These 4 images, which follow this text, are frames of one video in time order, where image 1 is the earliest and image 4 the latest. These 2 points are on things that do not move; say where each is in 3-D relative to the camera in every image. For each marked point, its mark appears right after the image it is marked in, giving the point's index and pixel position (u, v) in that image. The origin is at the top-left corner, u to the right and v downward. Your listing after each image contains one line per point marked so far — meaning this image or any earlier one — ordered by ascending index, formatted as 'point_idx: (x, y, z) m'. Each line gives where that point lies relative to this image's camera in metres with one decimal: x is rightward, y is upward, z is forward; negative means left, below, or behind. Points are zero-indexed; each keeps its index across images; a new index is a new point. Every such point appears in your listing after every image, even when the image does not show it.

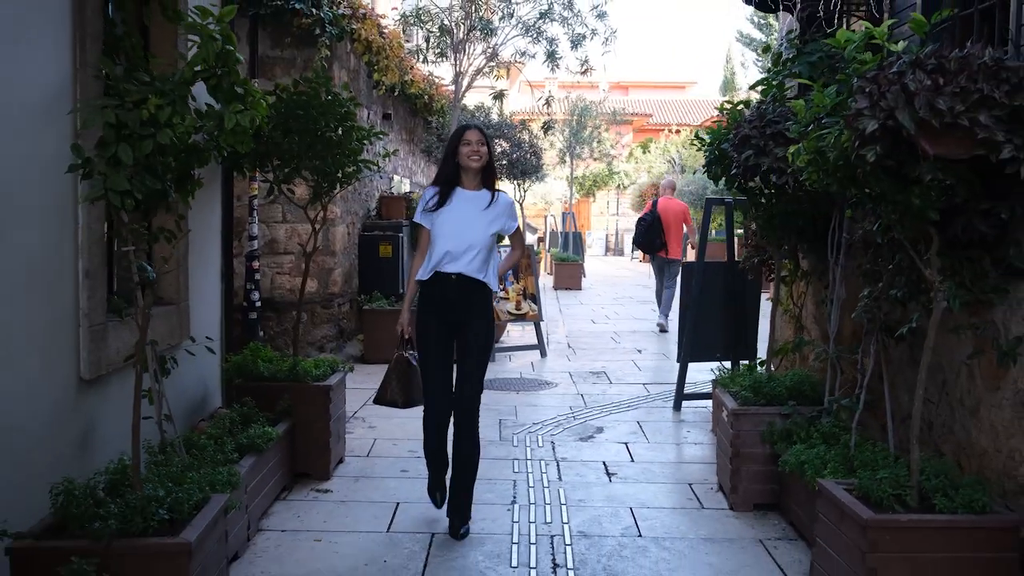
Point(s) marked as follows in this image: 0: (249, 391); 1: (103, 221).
0: (-1.1, -0.4, +4.8) m
1: (-1.3, +0.2, +3.6) m
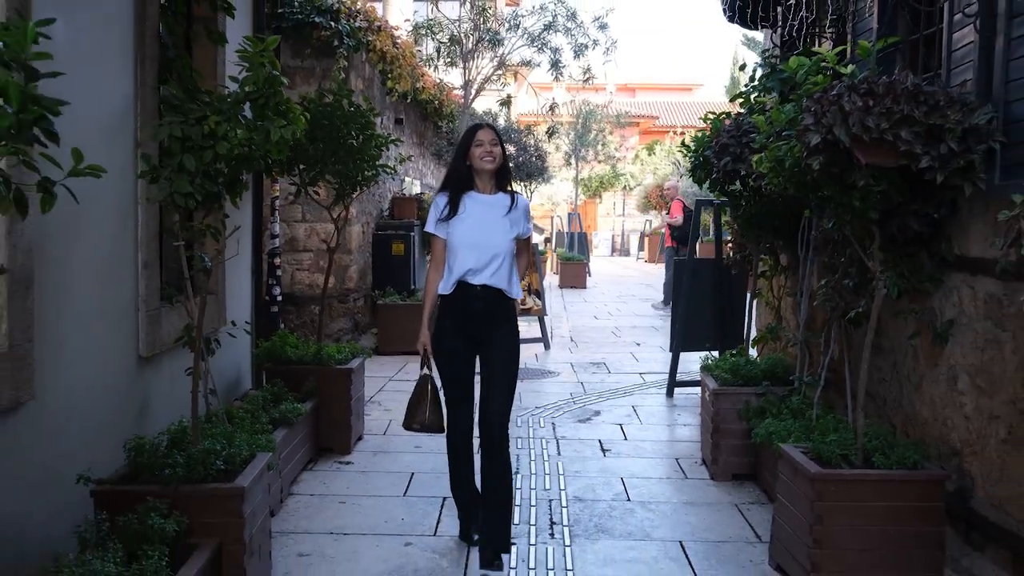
0: (-1.1, -0.4, +5.3) m
1: (-1.2, +0.2, +4.1) m
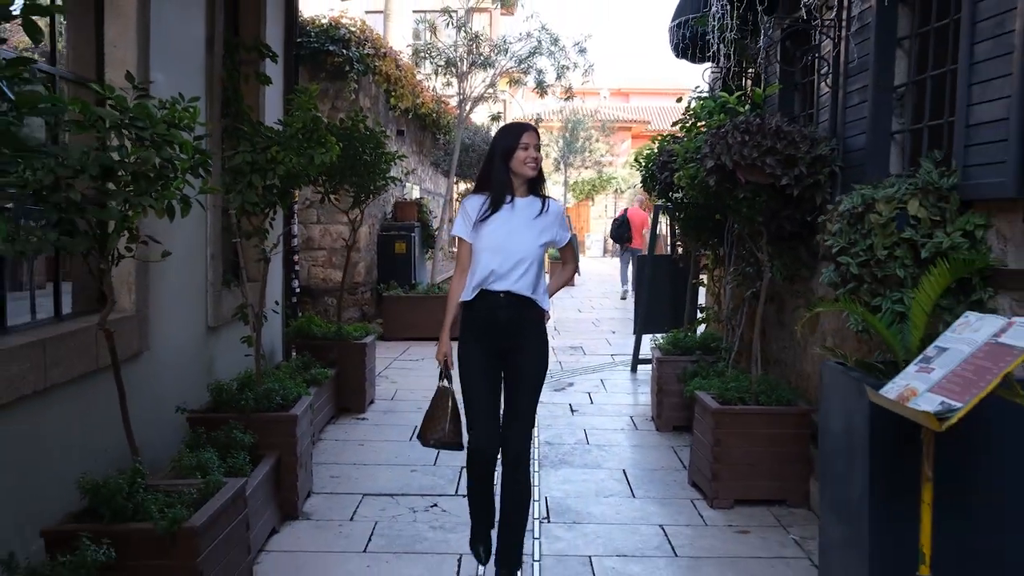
0: (-1.2, -0.3, +6.5) m
1: (-1.3, +0.3, +5.3) m
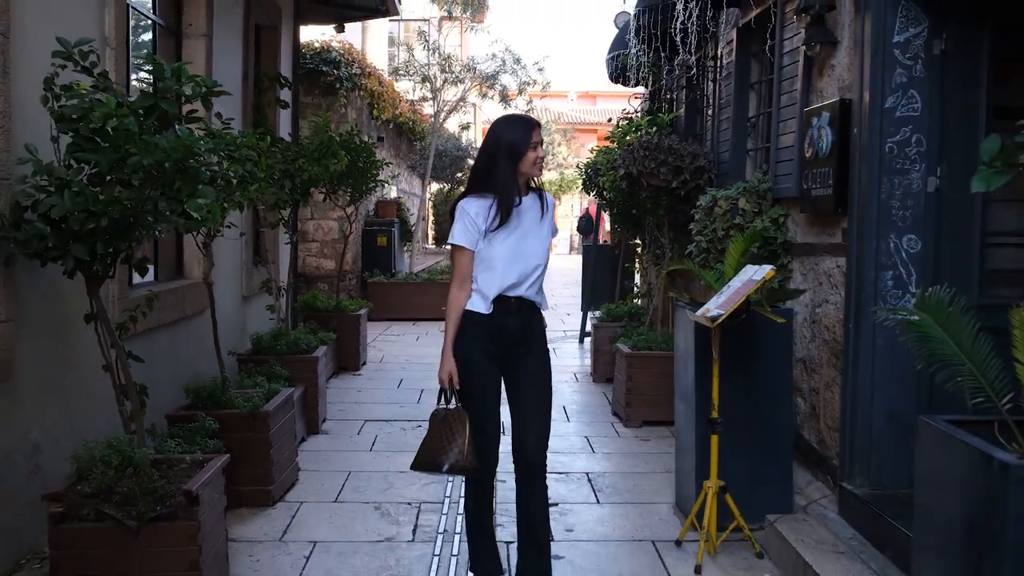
0: (-1.4, -0.2, +8.1) m
1: (-1.5, +0.4, +6.9) m
